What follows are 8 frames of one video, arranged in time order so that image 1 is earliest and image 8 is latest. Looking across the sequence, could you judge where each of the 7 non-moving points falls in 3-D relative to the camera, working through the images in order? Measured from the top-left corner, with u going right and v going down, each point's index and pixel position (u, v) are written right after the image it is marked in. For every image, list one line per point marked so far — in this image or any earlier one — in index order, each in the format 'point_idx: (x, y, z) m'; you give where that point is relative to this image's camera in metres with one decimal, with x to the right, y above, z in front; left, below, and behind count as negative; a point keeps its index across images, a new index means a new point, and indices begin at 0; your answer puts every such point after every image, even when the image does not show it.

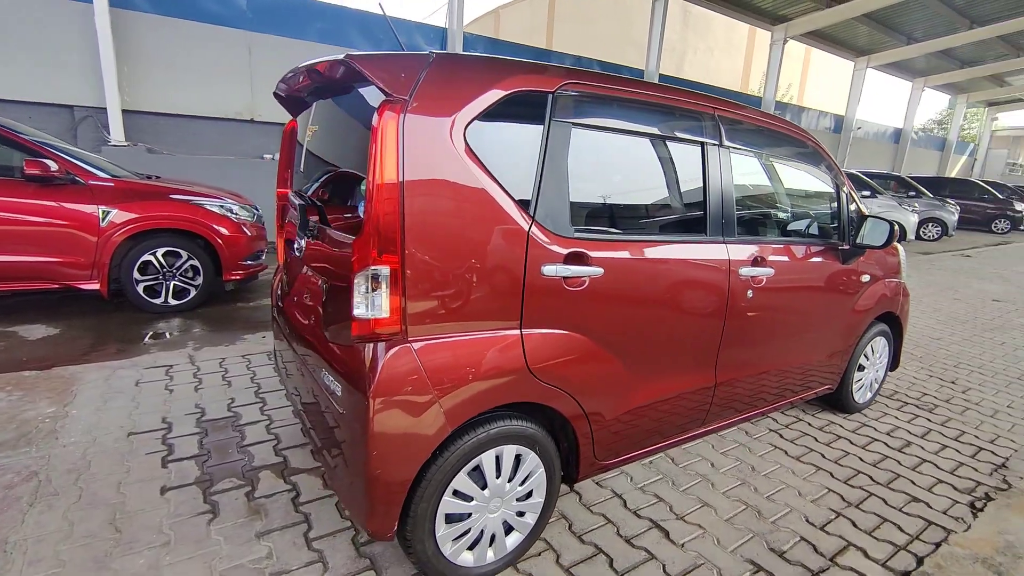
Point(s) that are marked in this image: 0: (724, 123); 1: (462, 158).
0: (+1.1, +0.8, +2.6) m
1: (-0.1, +0.4, +1.7) m
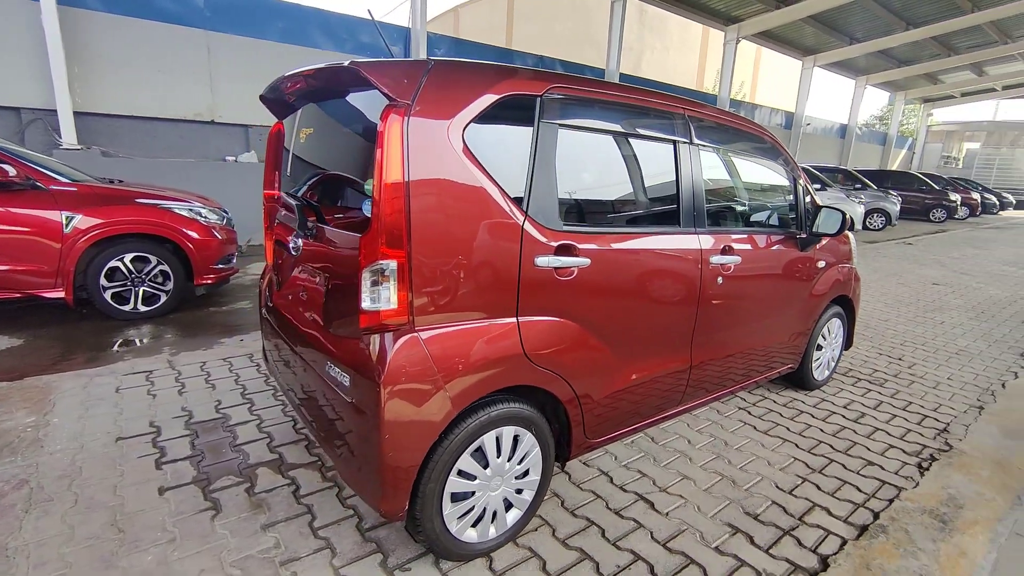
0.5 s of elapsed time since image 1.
0: (+1.0, +0.9, +2.8) m
1: (-0.2, +0.5, +1.8) m
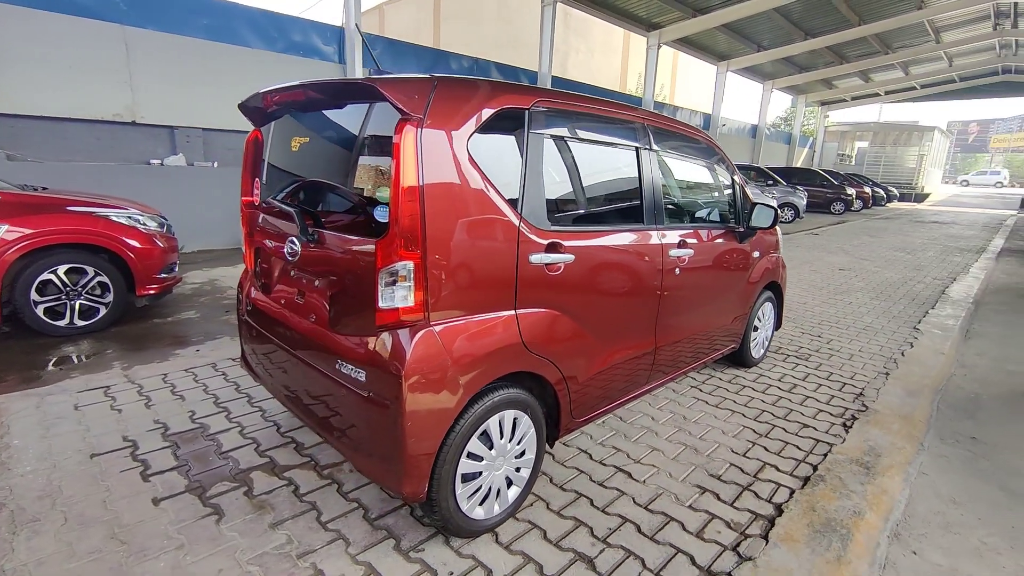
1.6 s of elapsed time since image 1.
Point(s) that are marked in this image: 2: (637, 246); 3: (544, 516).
0: (+0.9, +0.9, +3.1) m
1: (-0.2, +0.5, +2.0) m
2: (+0.6, +0.2, +2.8) m
3: (+0.1, -1.1, +2.4) m
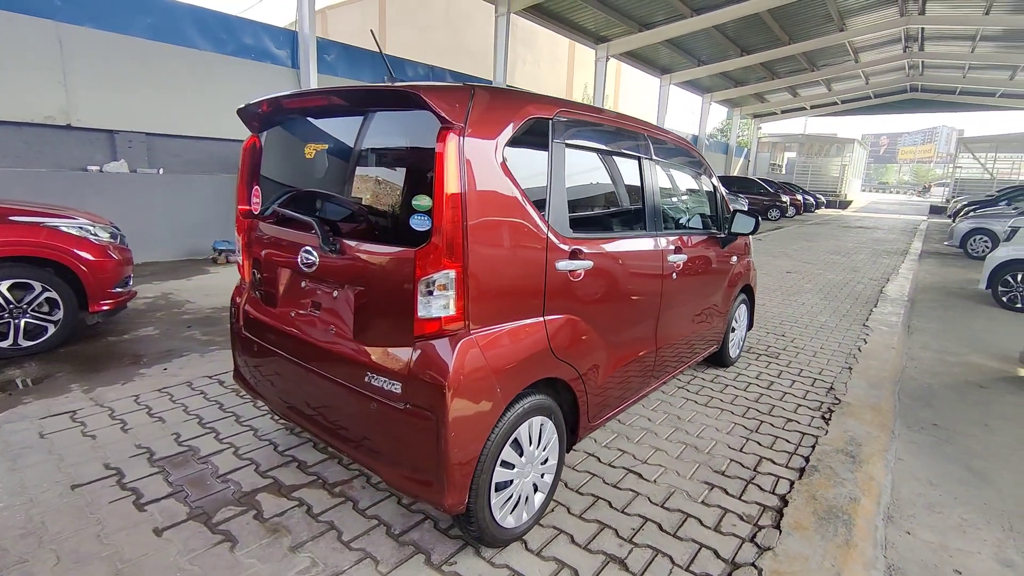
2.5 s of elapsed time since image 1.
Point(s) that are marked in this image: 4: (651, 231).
0: (+0.9, +0.9, +3.2) m
1: (0.0, +0.4, +2.0) m
2: (+0.6, +0.2, +2.8) m
3: (+0.3, -1.1, +2.4) m
4: (+0.8, +0.3, +3.1) m
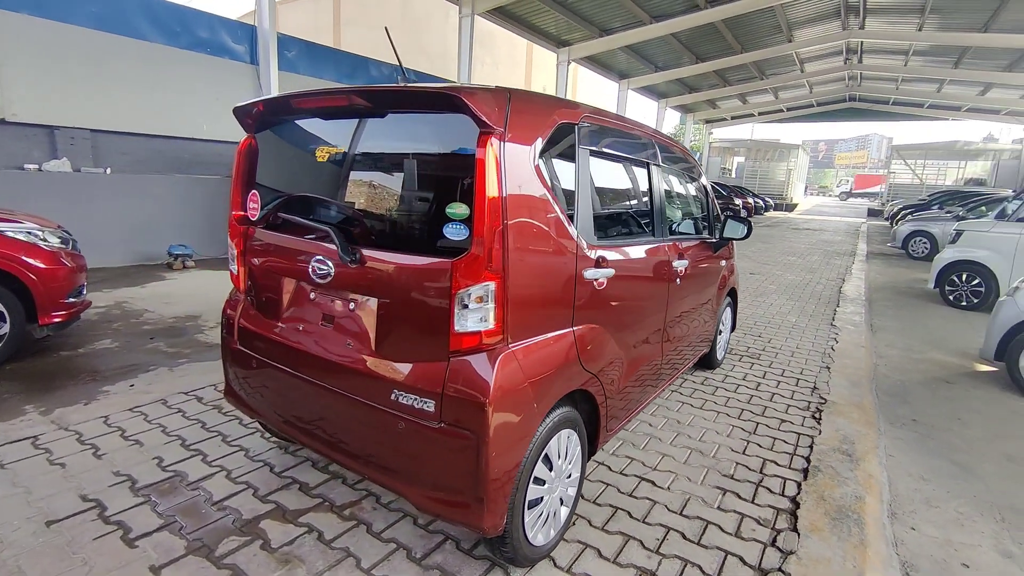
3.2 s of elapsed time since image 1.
0: (+0.9, +0.9, +3.2) m
1: (+0.1, +0.4, +1.9) m
2: (+0.7, +0.2, +2.8) m
3: (+0.4, -1.1, +2.4) m
4: (+0.8, +0.3, +3.1) m
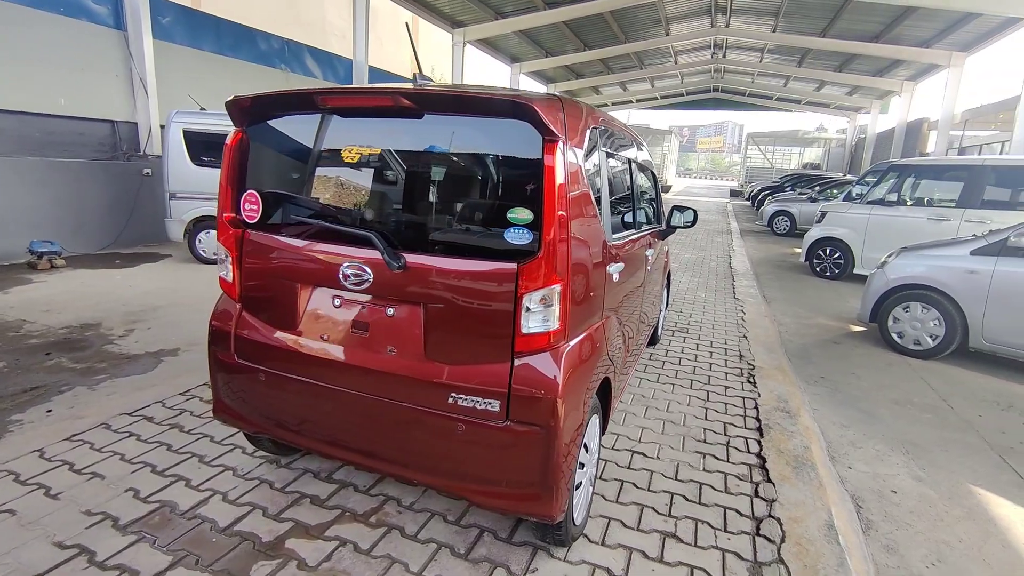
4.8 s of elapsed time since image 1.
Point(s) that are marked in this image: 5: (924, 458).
0: (+0.7, +1.0, +3.4) m
1: (+0.3, +0.4, +2.0) m
2: (+0.7, +0.2, +3.0) m
3: (+0.5, -1.1, +2.6) m
4: (+0.7, +0.4, +3.3) m
5: (+2.6, -1.1, +3.3) m
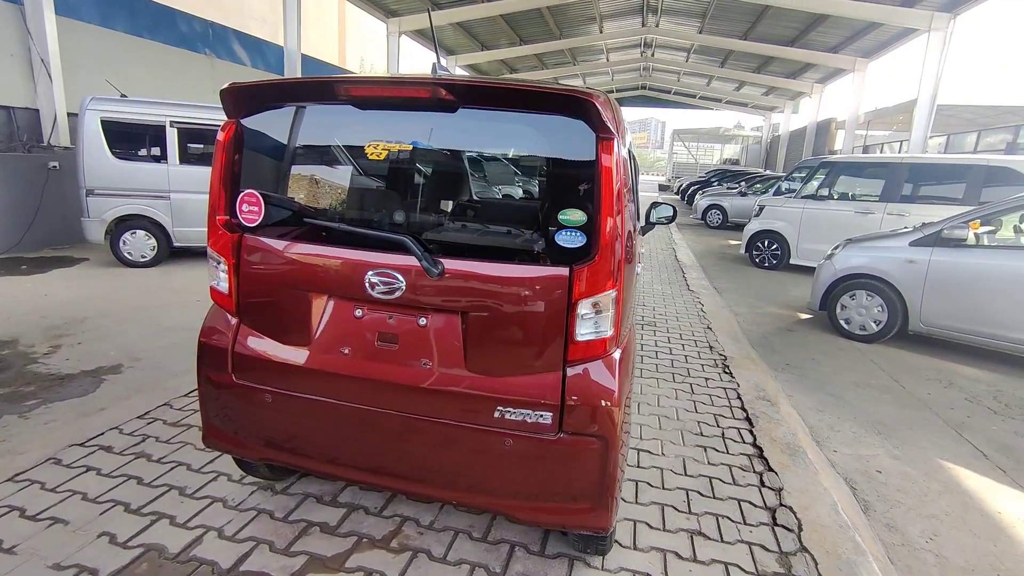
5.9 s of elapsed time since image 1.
0: (+0.7, +1.0, +3.4) m
1: (+0.4, +0.4, +2.0) m
2: (+0.7, +0.2, +3.0) m
3: (+0.6, -1.1, +2.6) m
4: (+0.7, +0.4, +3.3) m
5: (+2.6, -1.0, +3.6) m
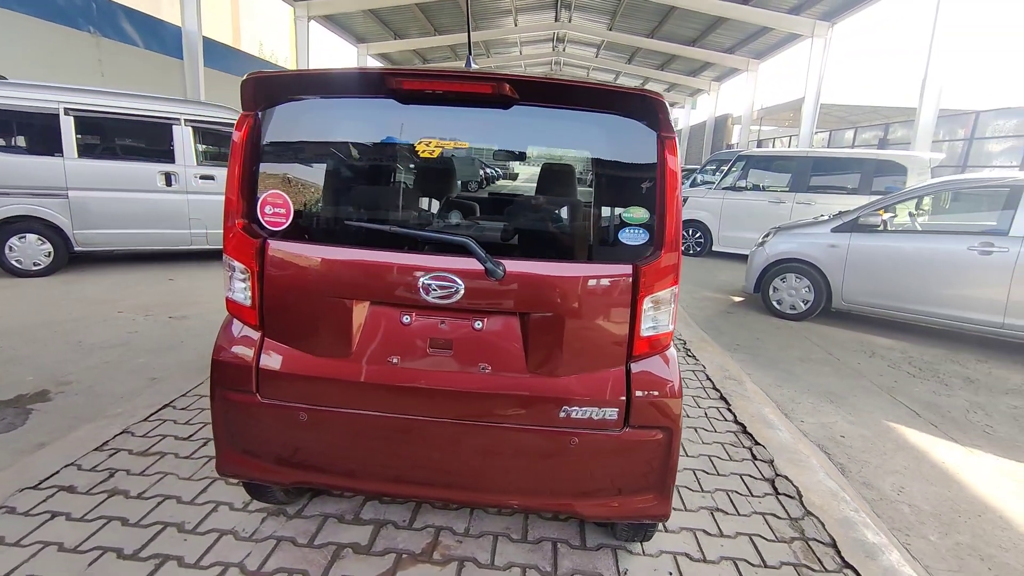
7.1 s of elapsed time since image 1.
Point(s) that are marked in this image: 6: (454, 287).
0: (+0.6, +1.0, +3.5) m
1: (+0.6, +0.4, +2.0) m
2: (+0.7, +0.3, +3.1) m
3: (+0.7, -1.1, +2.7) m
4: (+0.7, +0.4, +3.4) m
5: (+2.6, -0.9, +4.0) m
6: (-0.3, 0.0, +1.8) m
